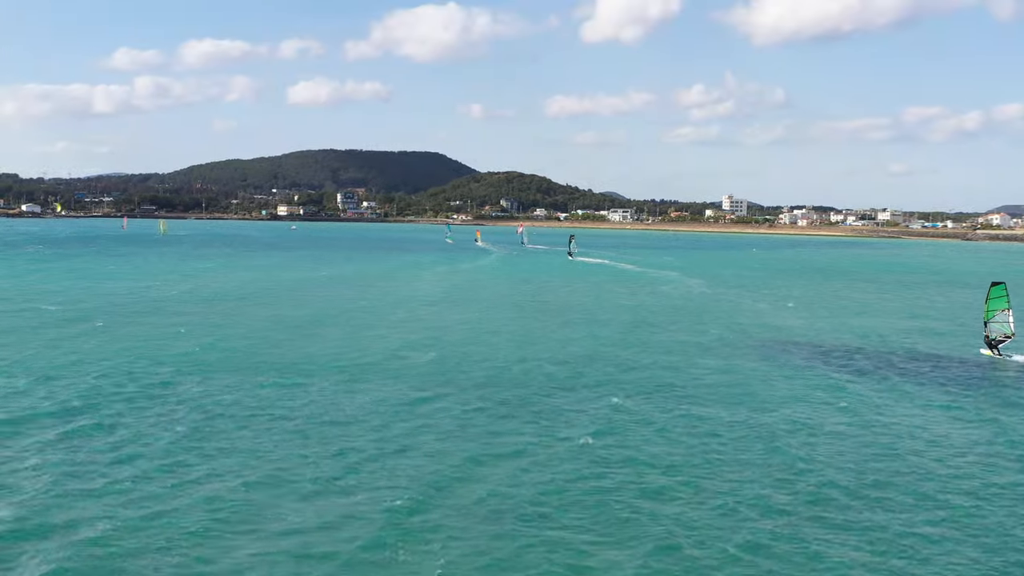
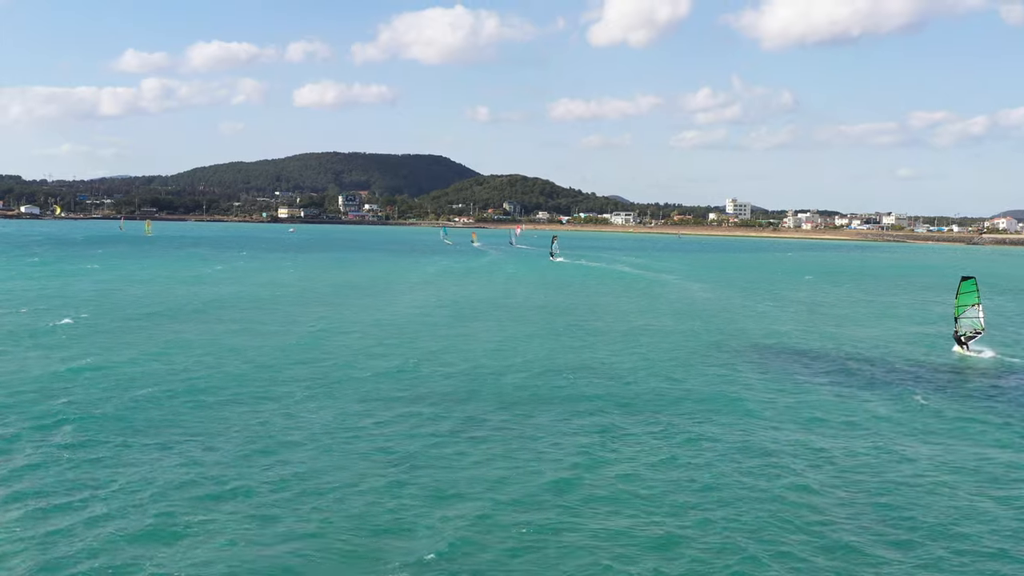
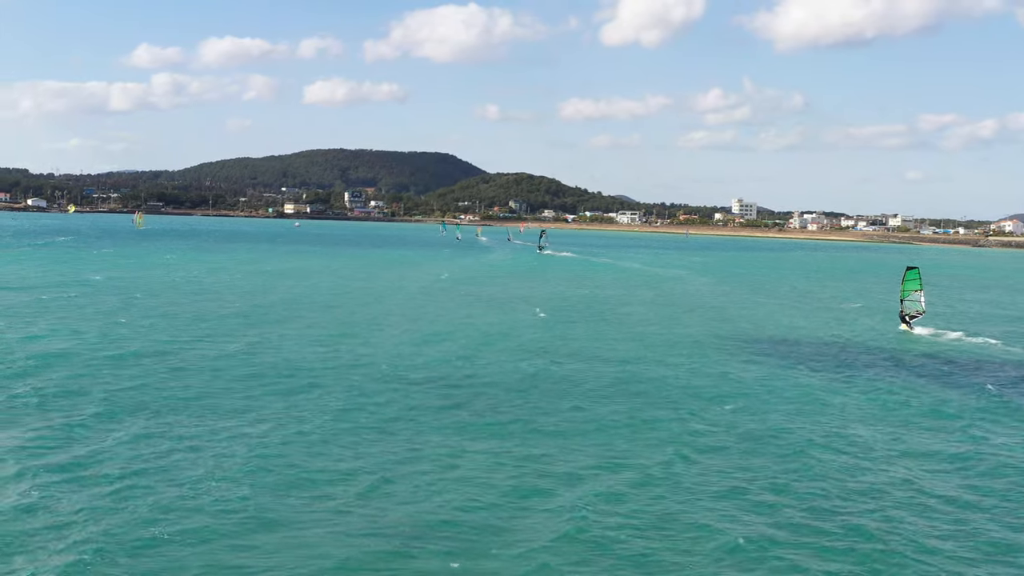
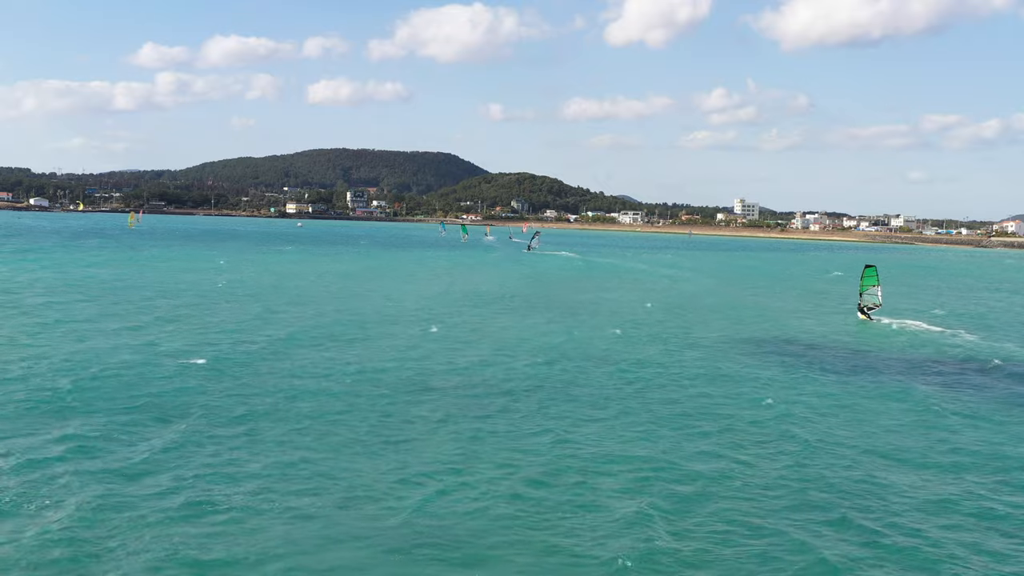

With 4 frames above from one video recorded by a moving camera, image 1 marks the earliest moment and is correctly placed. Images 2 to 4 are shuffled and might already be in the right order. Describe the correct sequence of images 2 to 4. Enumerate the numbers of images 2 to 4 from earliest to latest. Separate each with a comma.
2, 3, 4
